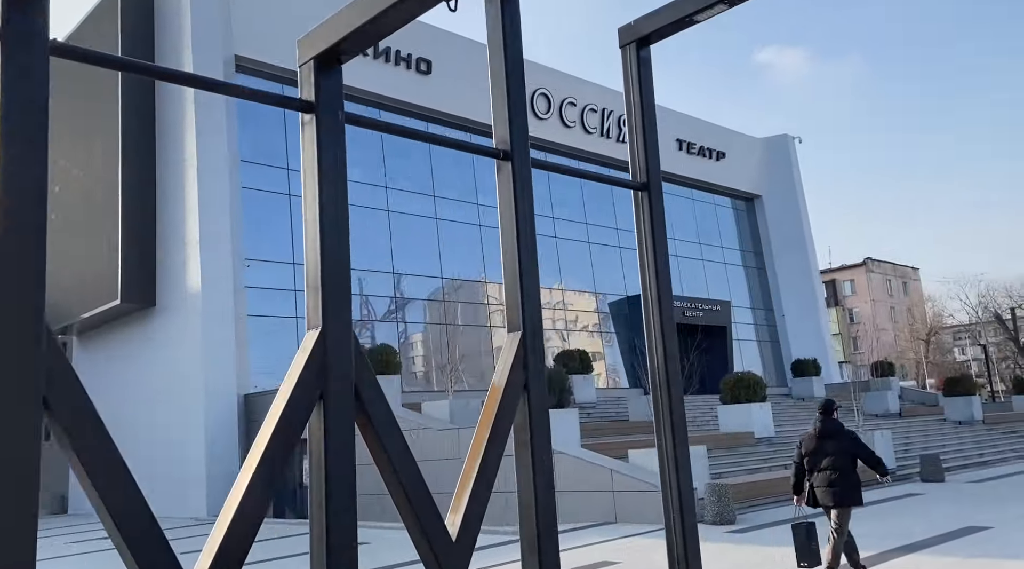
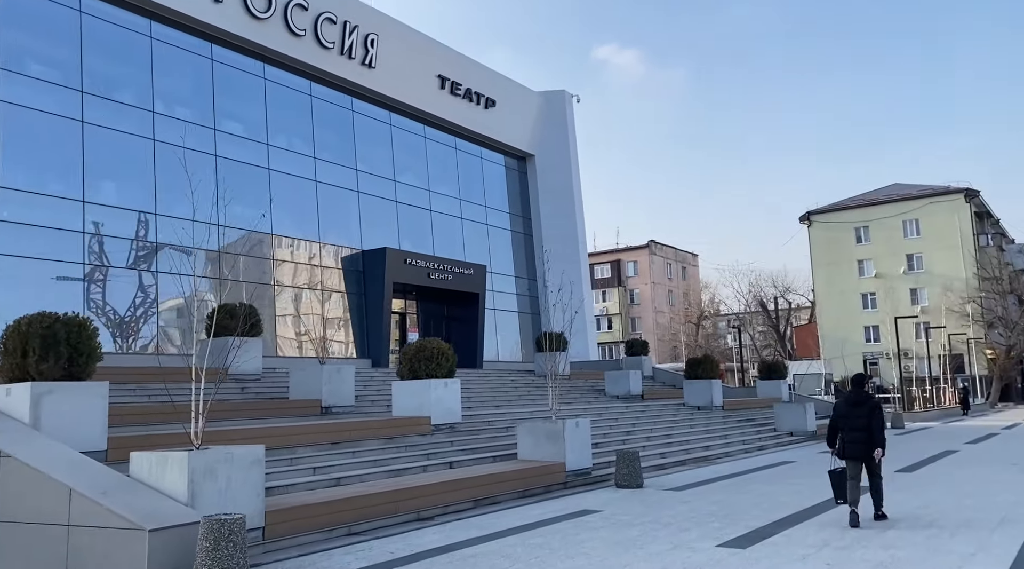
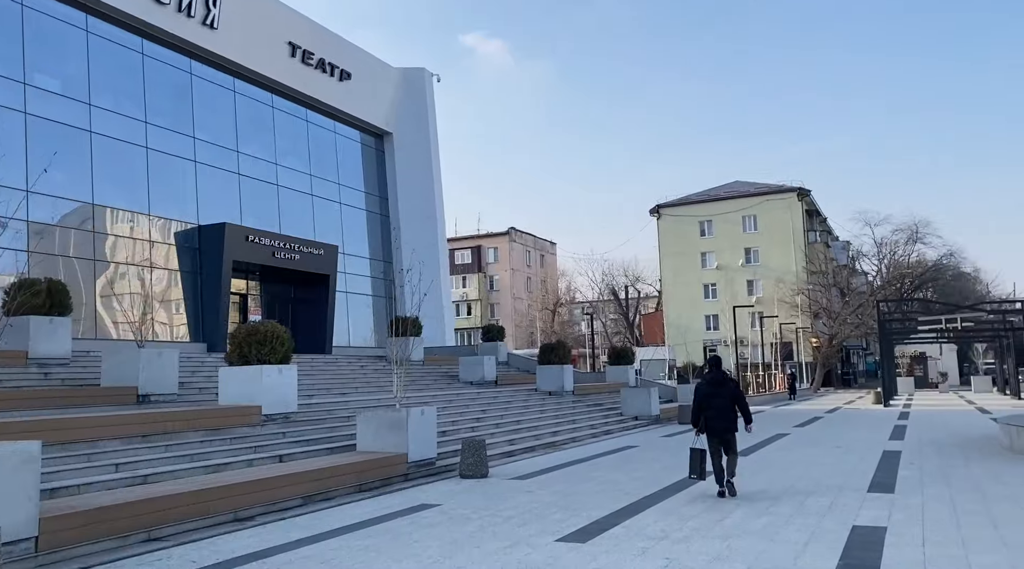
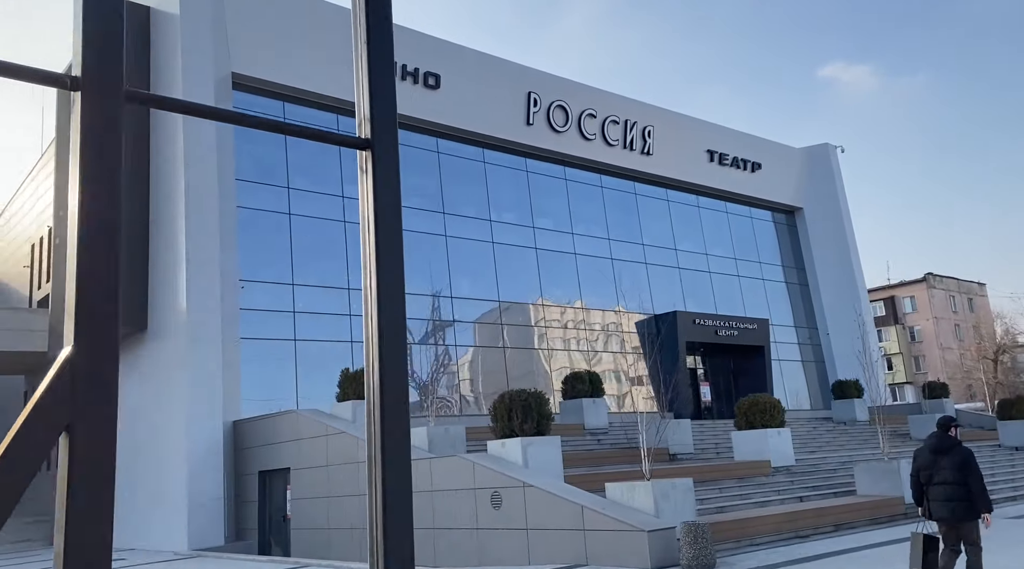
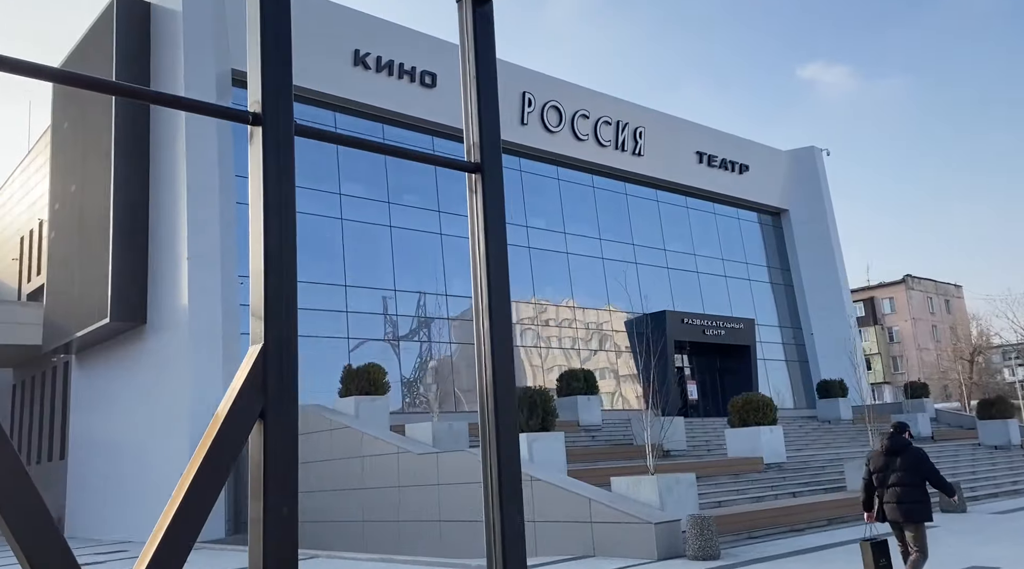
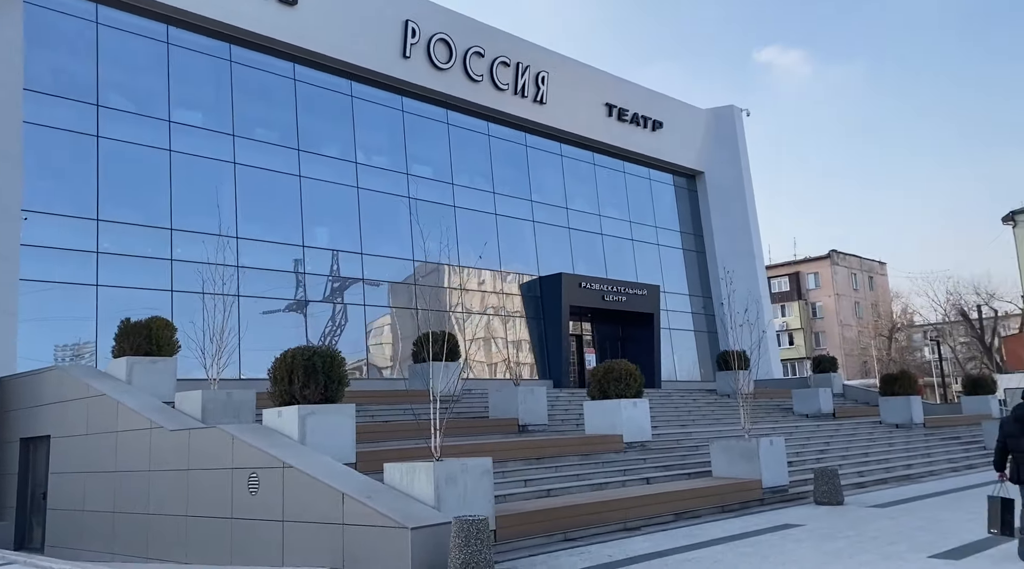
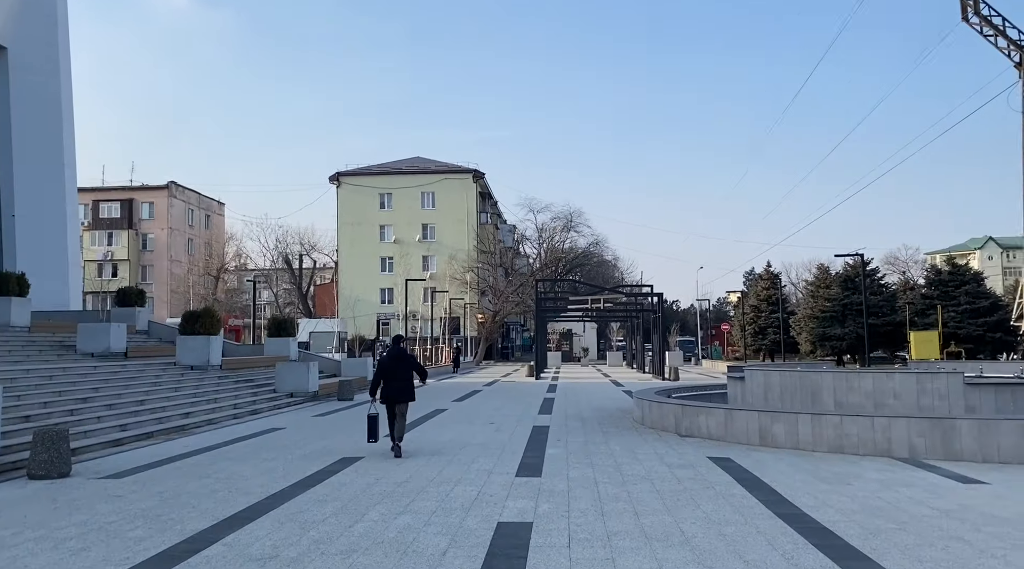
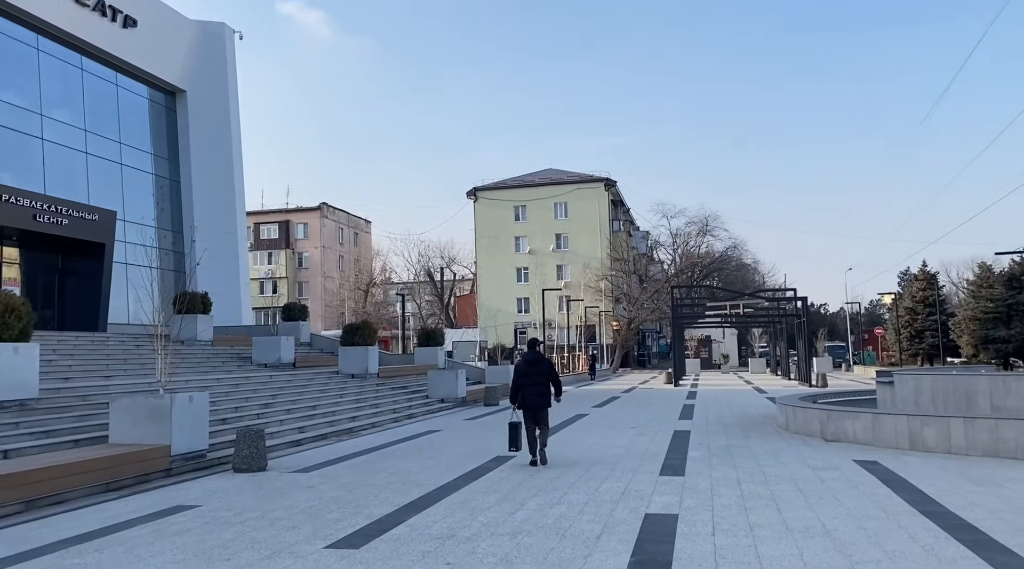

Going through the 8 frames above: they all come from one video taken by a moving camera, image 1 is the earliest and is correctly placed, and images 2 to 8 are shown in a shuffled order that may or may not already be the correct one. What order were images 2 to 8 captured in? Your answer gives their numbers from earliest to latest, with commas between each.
5, 4, 6, 2, 3, 8, 7
